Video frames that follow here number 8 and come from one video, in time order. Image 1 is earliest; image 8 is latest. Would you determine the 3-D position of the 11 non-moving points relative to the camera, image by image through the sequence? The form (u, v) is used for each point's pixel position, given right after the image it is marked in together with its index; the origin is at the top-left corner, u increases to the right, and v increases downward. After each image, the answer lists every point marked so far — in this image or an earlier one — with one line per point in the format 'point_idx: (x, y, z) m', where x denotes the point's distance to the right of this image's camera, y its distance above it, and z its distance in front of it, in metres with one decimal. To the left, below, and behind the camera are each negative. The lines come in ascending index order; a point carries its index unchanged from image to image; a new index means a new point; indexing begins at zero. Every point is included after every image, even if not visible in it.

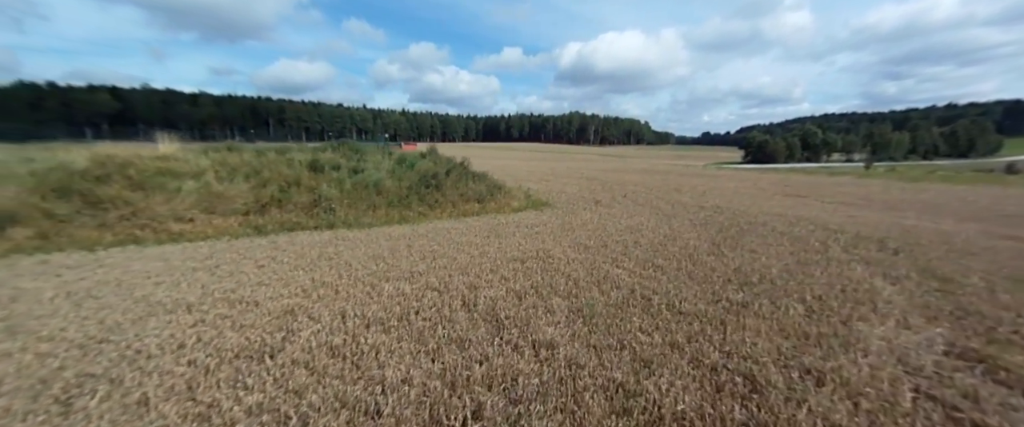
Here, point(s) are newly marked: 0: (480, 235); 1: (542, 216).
0: (-1.1, -0.4, +7.1) m
1: (+0.4, -0.1, +10.6) m
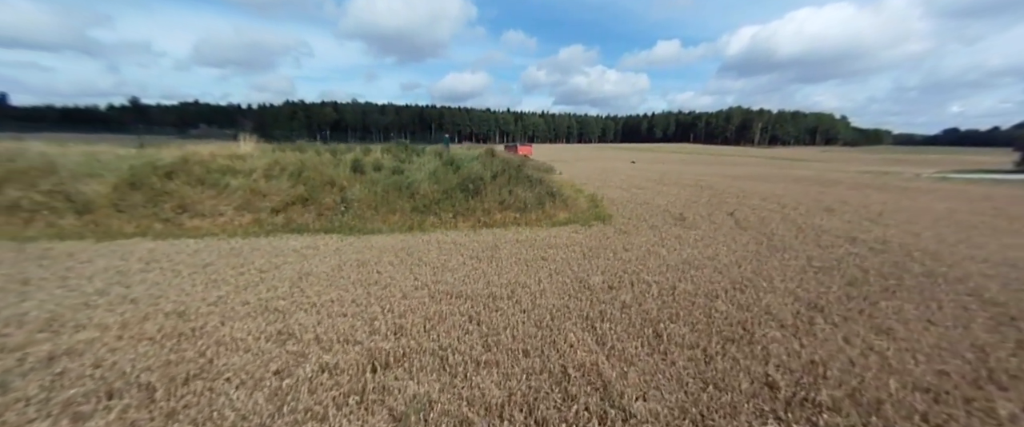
0: (-1.1, -0.7, +6.2) m
1: (+1.4, -0.5, +9.2) m
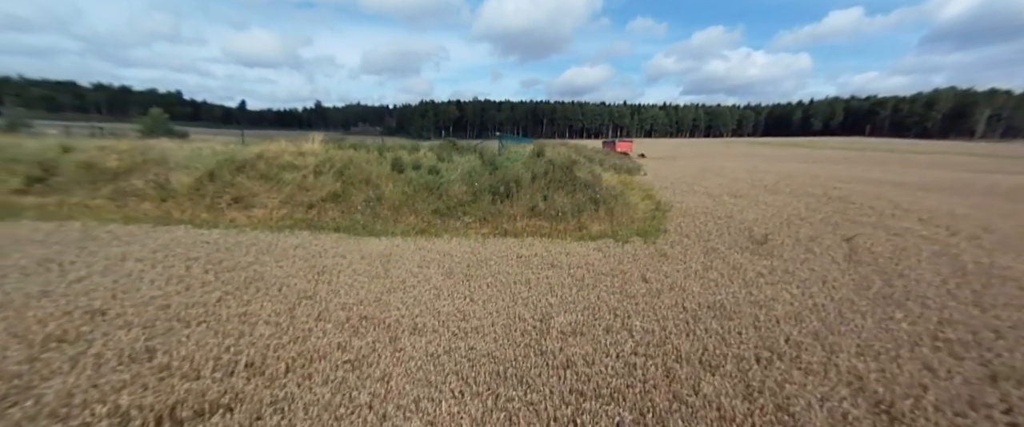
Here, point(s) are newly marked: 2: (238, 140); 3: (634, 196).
0: (-1.4, -0.9, +5.9) m
1: (+1.9, -0.8, +8.1) m
2: (-10.0, +2.6, +12.7) m
3: (+5.5, +0.8, +15.4) m
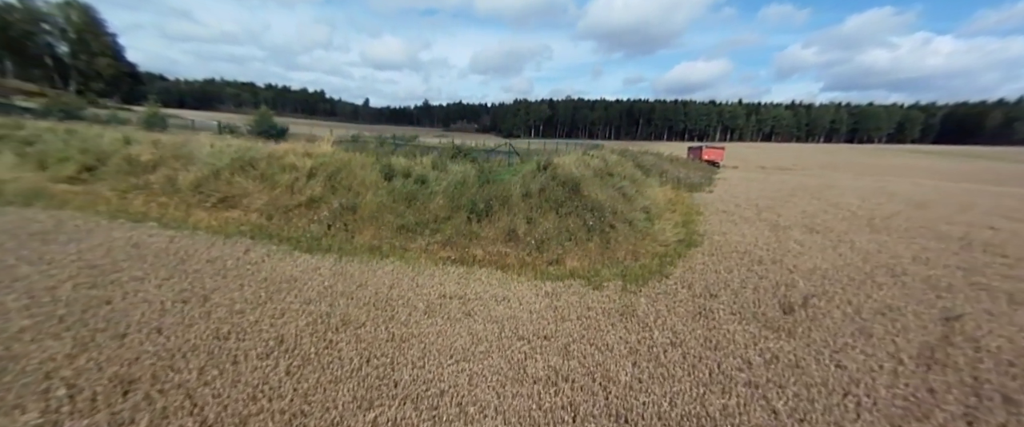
0: (-2.9, -1.3, +5.4) m
1: (+0.7, -1.5, +6.8) m
2: (-9.6, +2.9, +13.8) m
3: (+5.9, -0.2, +13.2) m
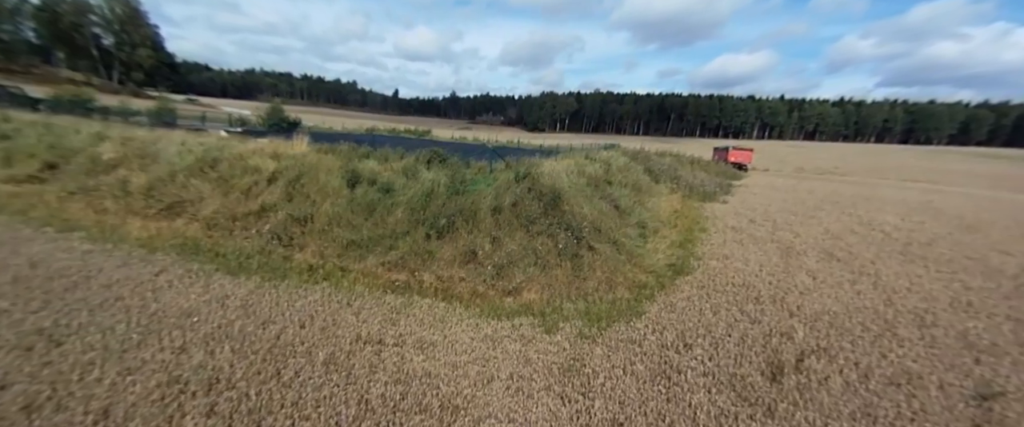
0: (-4.1, -1.7, +4.7) m
1: (-0.4, -2.1, +5.9) m
2: (-10.1, +2.9, +13.4) m
3: (+5.2, -0.9, +11.9) m
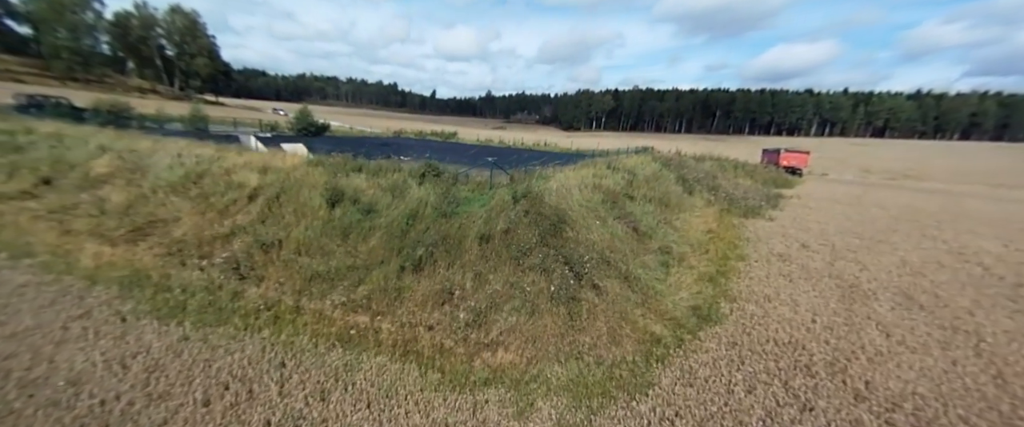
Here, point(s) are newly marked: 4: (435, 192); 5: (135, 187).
0: (-4.7, -2.4, +3.8) m
1: (-1.0, -2.7, +4.7) m
2: (-9.9, +2.4, +13.0) m
3: (+5.1, -1.6, +10.1) m
4: (-2.2, +0.6, +9.8) m
5: (-10.6, +0.8, +9.5) m
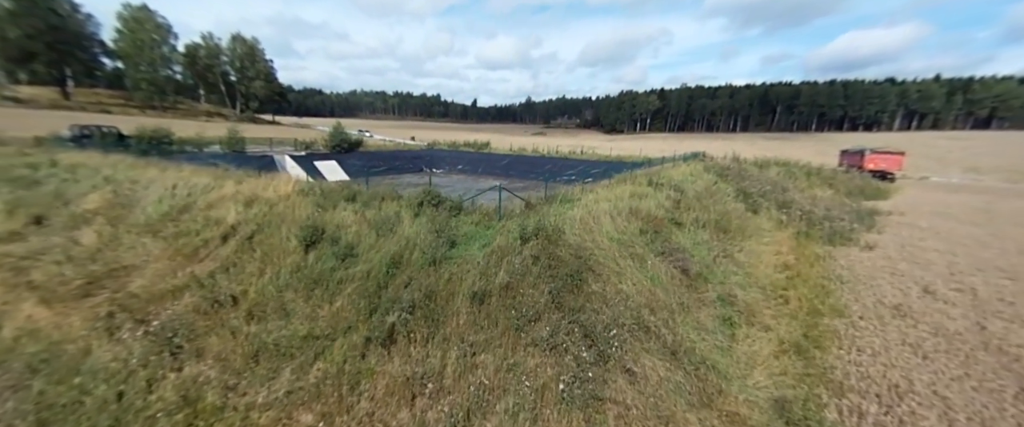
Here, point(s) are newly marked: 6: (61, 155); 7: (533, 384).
0: (-5.2, -3.3, +2.4) m
1: (-1.3, -3.6, +2.8) m
2: (-9.2, +1.3, +12.2) m
3: (+5.4, -2.5, +7.4) m
4: (-2.0, -0.4, +8.0) m
5: (-10.3, -0.2, +8.8) m
6: (-19.2, +2.6, +14.5) m
7: (+0.4, -2.5, +5.0) m
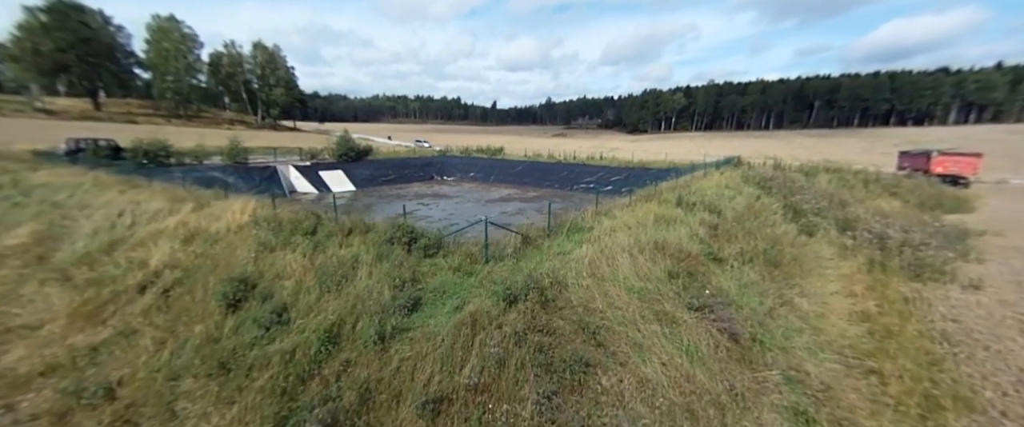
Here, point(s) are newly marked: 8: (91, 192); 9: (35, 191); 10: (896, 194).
0: (-5.8, -4.2, +0.6) m
1: (-1.9, -4.5, +0.8) m
2: (-9.2, +0.4, +10.7) m
3: (+5.1, -3.4, +5.0) m
4: (-2.3, -1.3, +6.1) m
5: (-10.5, -1.2, +7.3) m
6: (-19.1, +1.6, +13.6) m
7: (-0.1, -3.4, +2.9) m
8: (-14.2, +0.6, +11.5) m
9: (-16.0, +0.7, +11.4) m
10: (+21.8, +1.1, +19.3) m
